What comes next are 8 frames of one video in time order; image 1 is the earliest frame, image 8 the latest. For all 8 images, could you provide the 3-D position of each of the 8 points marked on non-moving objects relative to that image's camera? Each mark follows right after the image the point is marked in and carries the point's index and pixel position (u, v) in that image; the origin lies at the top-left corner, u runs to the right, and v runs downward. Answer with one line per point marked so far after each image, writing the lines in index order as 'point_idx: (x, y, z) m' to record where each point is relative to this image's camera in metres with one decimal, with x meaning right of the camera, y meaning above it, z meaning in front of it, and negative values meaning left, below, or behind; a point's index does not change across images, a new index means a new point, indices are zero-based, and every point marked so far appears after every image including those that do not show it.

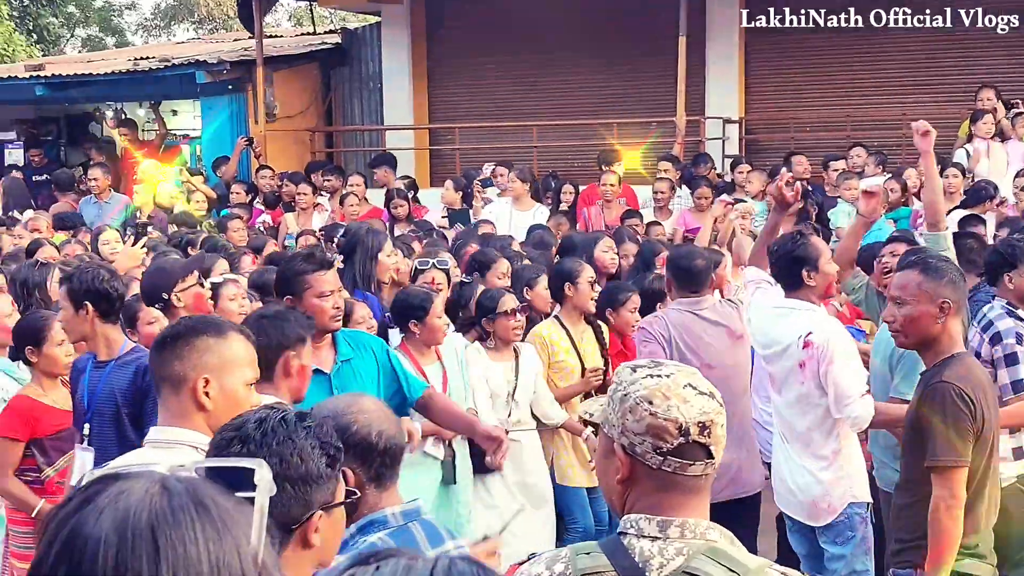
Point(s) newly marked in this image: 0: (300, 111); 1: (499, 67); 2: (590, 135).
0: (-2.0, +1.7, +13.7) m
1: (-0.2, +2.2, +14.1) m
2: (+0.8, +1.5, +13.9) m
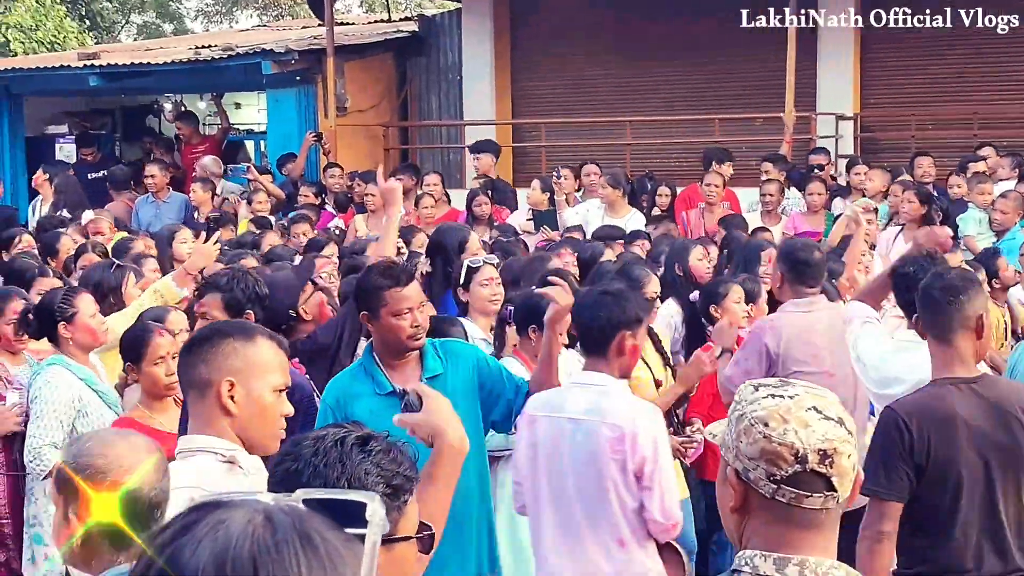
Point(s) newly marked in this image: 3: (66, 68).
0: (-1.2, +1.6, +12.7) m
1: (+0.7, +2.1, +13.0) m
2: (+1.6, +1.4, +12.6) m
3: (-3.6, +1.8, +11.6) m
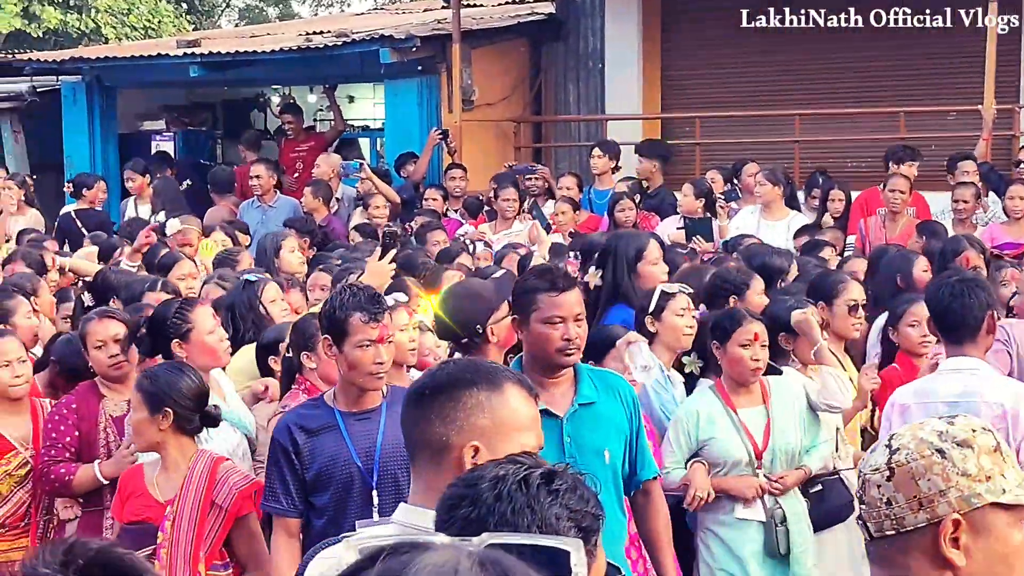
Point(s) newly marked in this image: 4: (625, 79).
0: (-0.1, +1.5, +11.2) m
1: (+1.9, +1.9, +11.3) m
2: (+2.7, +1.2, +10.9) m
3: (-2.5, +1.7, +10.4) m
4: (+0.9, +1.6, +11.2) m
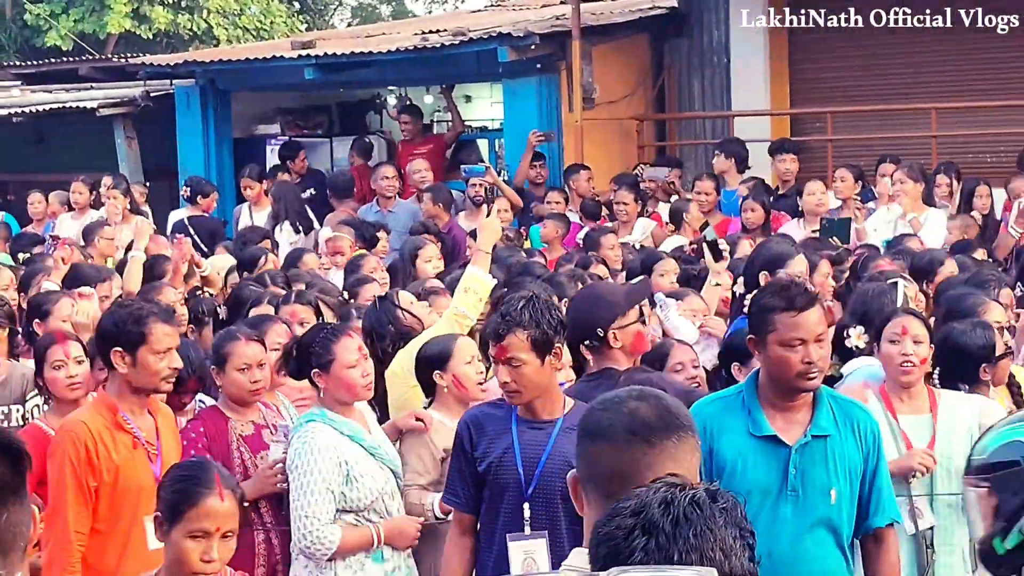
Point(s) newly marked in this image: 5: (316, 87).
0: (+0.8, +1.5, +10.9) m
1: (+2.8, +1.9, +10.9) m
2: (+3.6, +1.2, +10.5) m
3: (-1.7, +1.6, +10.2) m
4: (+1.8, +1.6, +10.8) m
5: (-1.5, +1.5, +10.9) m
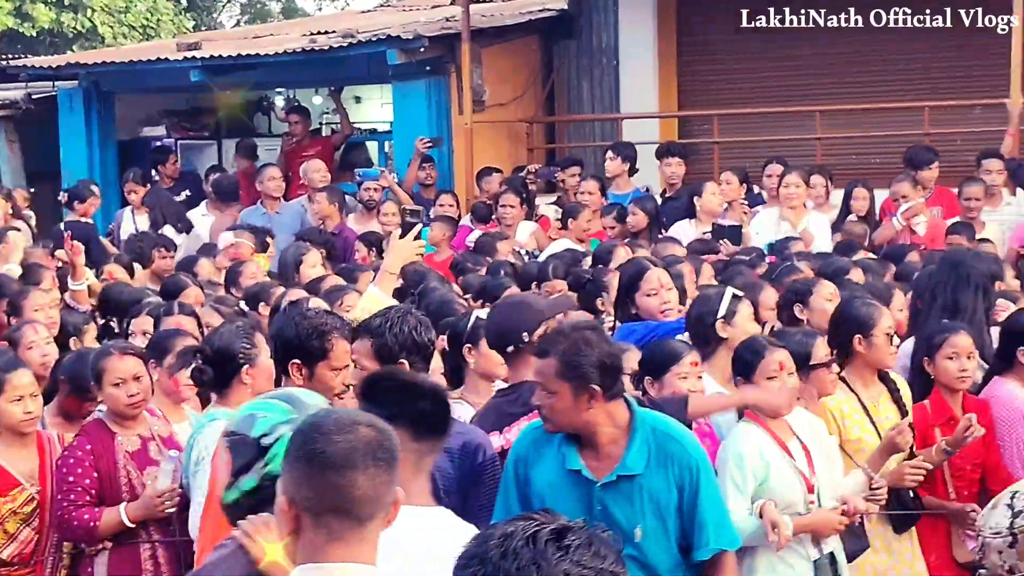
0: (0.0, +1.5, +10.9) m
1: (+1.9, +1.9, +11.0) m
2: (+2.8, +1.2, +10.6) m
3: (-2.5, +1.6, +10.1) m
4: (+1.0, +1.6, +10.8) m
5: (-2.3, +1.5, +10.7) m
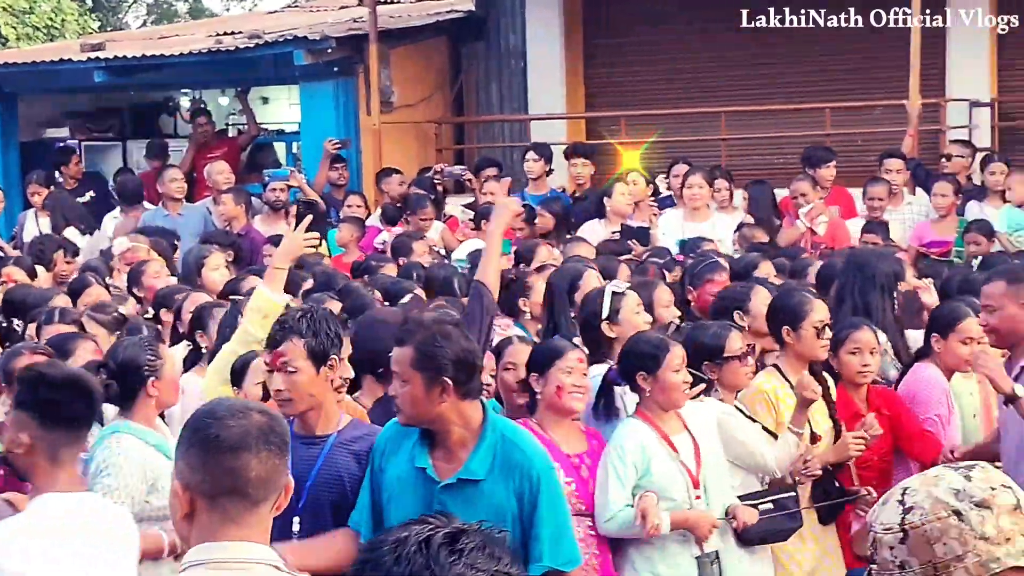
0: (-0.7, +1.5, +10.9) m
1: (+1.2, +1.9, +11.1) m
2: (+2.2, +1.2, +10.8) m
3: (-3.1, +1.6, +10.0) m
4: (+0.3, +1.6, +10.9) m
5: (-3.0, +1.5, +10.6) m
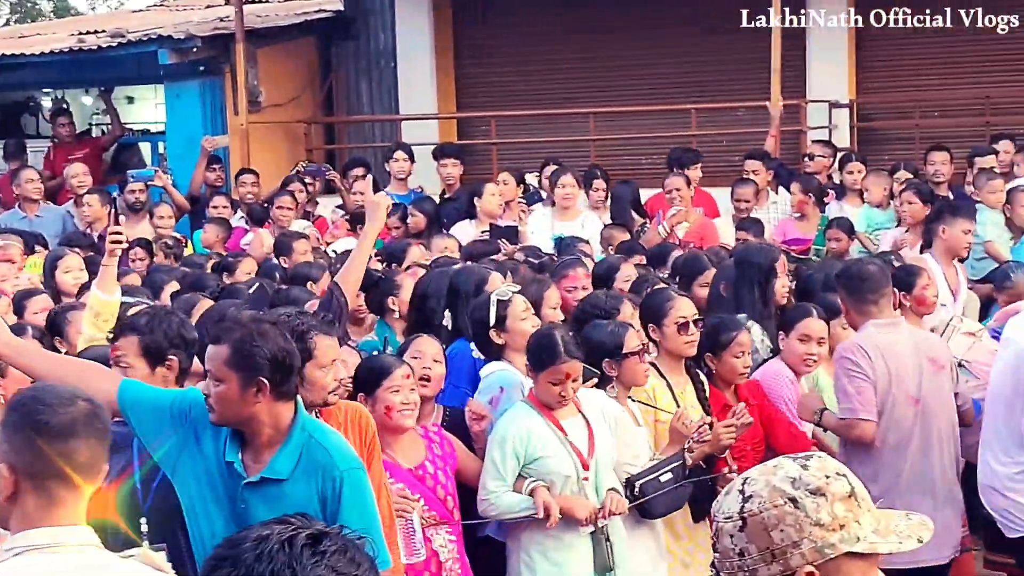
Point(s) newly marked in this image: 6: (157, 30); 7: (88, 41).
0: (-1.7, +1.5, +10.9) m
1: (+0.2, +1.9, +11.2) m
2: (+1.2, +1.2, +10.9) m
3: (-4.0, +1.5, +9.7) m
4: (-0.7, +1.6, +10.9) m
5: (-4.0, +1.5, +10.4) m
6: (-2.5, +1.8, +10.1) m
7: (-2.9, +1.7, +9.9) m
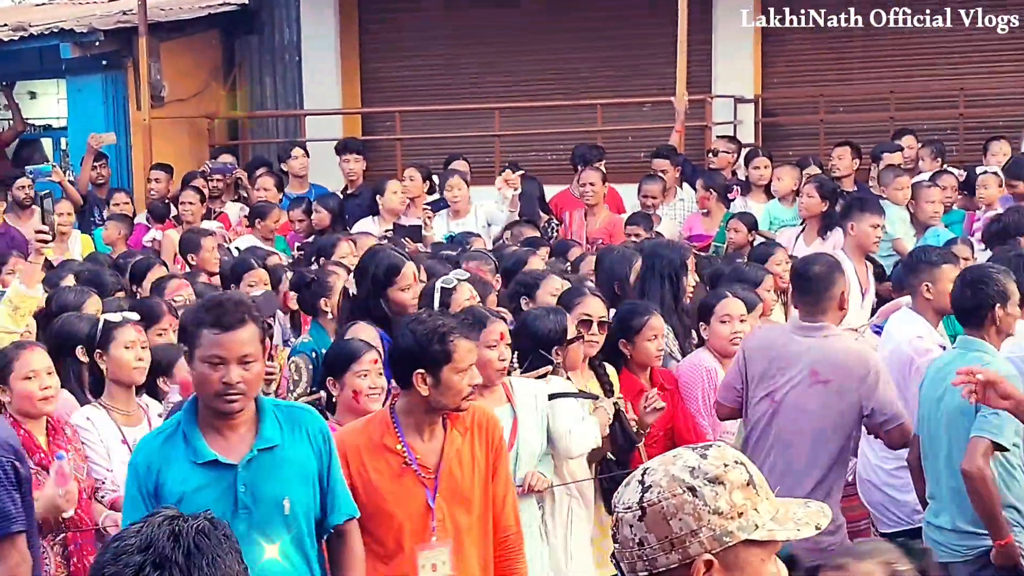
0: (-2.4, +1.5, +10.7) m
1: (-0.5, +2.0, +11.2) m
2: (+0.5, +1.3, +11.0) m
3: (-4.7, +1.6, +9.5) m
4: (-1.4, +1.6, +10.8) m
5: (-4.6, +1.5, +10.2) m
6: (-3.2, +1.8, +9.9) m
7: (-3.6, +1.7, +9.7) m
